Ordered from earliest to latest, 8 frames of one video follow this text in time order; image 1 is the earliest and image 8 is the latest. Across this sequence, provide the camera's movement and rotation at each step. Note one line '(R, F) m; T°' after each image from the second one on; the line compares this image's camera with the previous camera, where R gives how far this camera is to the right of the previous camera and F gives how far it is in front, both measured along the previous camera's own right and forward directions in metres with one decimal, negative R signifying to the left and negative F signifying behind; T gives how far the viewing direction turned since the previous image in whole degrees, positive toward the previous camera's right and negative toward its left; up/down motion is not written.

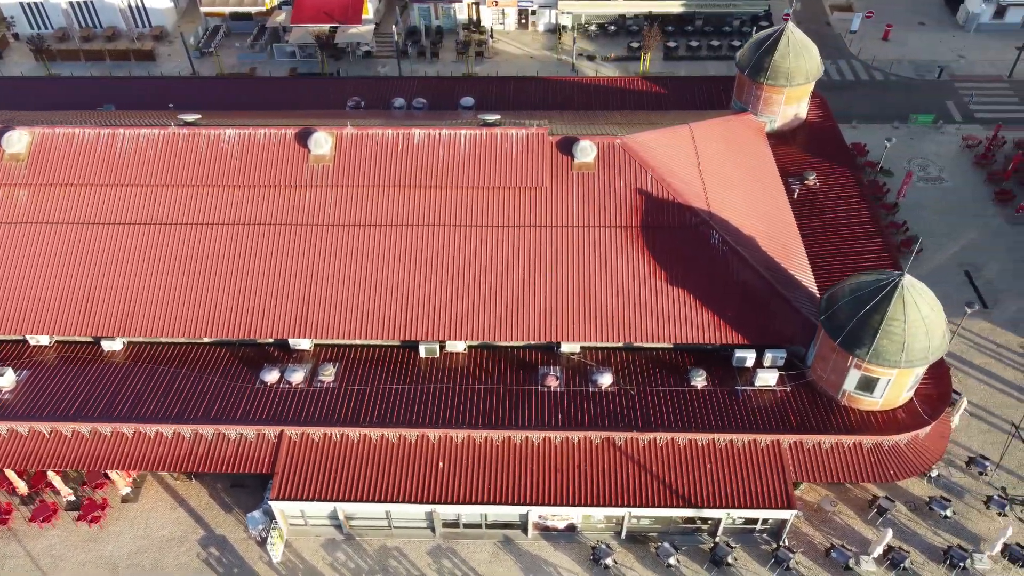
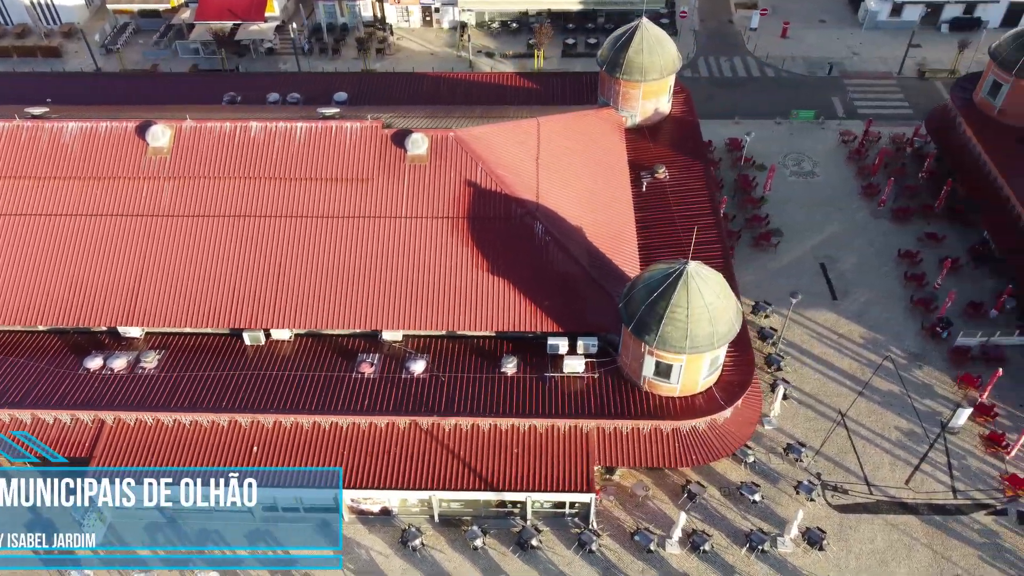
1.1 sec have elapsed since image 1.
(+6.9, -0.7) m; 0°
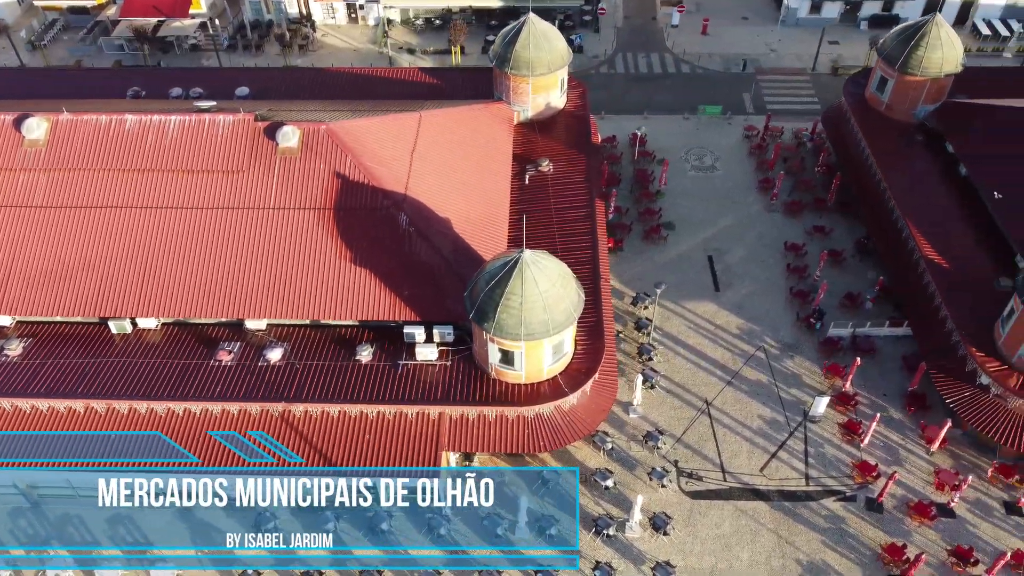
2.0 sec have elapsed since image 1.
(+5.5, -0.6) m; 0°
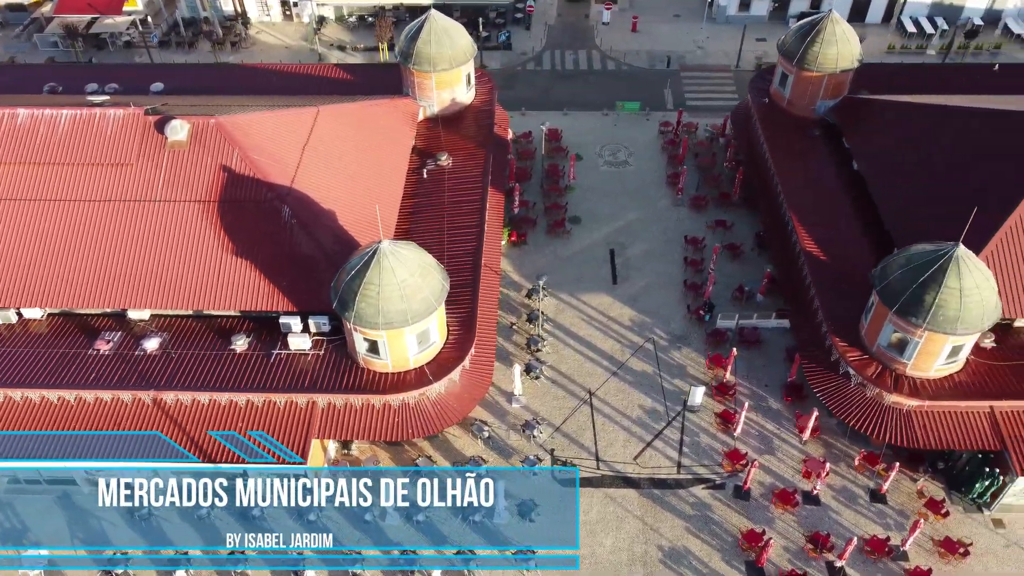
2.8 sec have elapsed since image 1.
(+4.9, -0.6) m; 0°
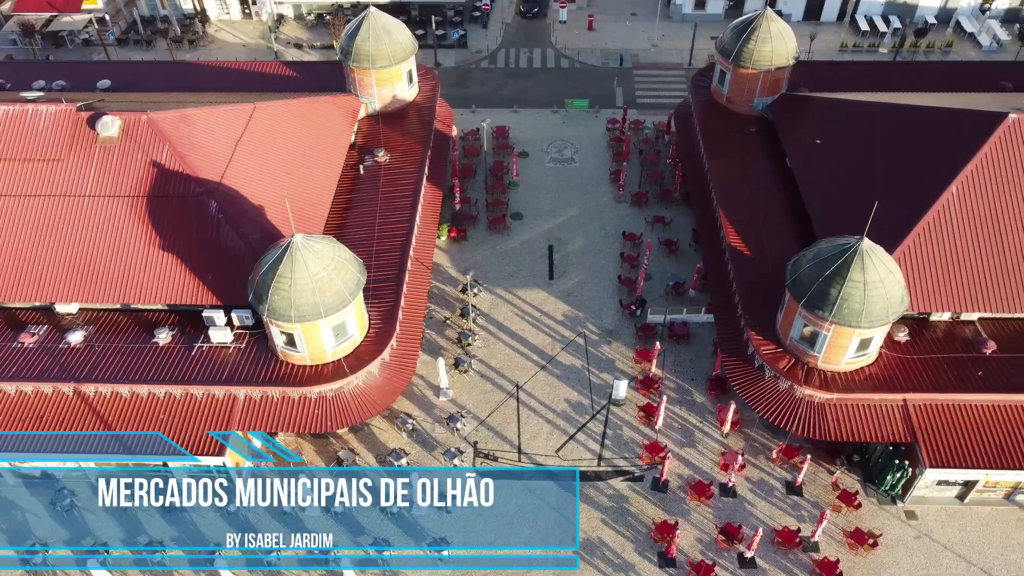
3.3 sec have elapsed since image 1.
(+3.1, -0.3) m; 0°
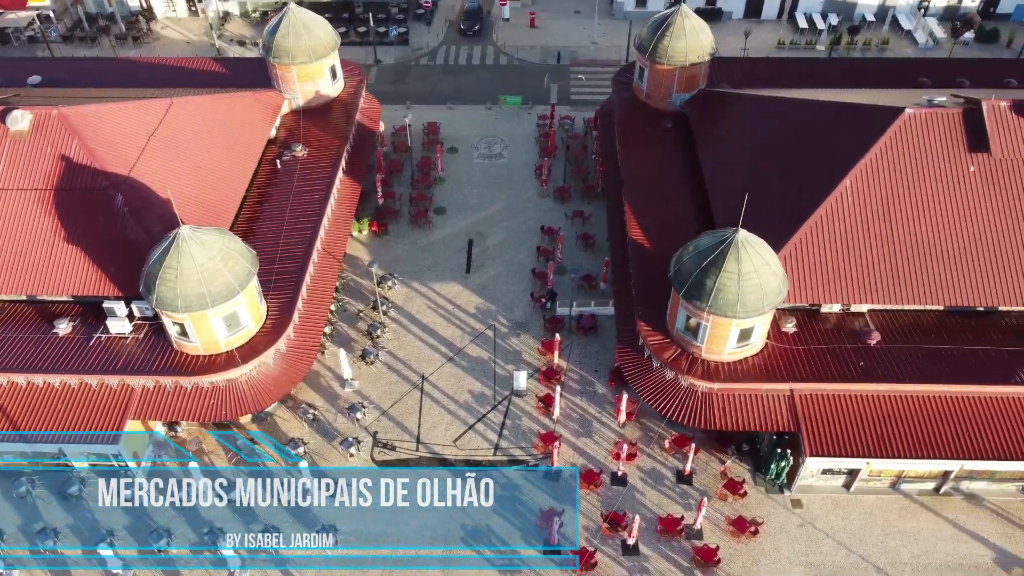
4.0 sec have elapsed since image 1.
(+4.2, -0.5) m; 0°
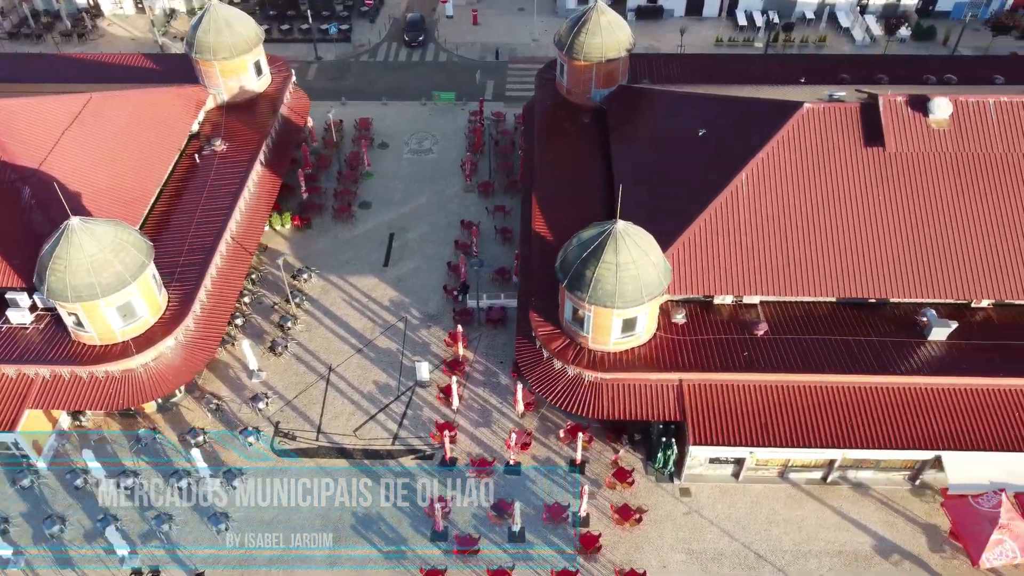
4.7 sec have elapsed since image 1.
(+4.2, -0.5) m; 0°
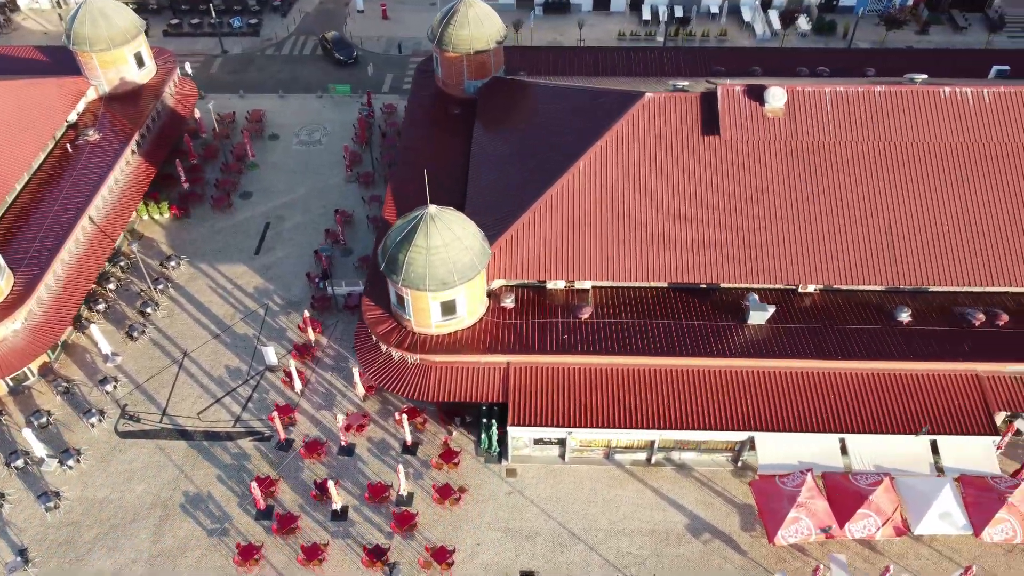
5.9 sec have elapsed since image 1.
(+6.8, -0.7) m; 0°
